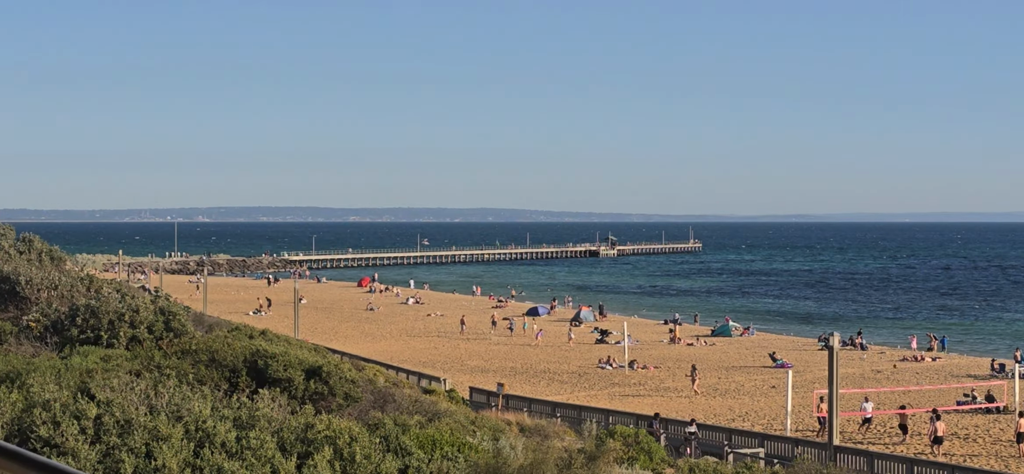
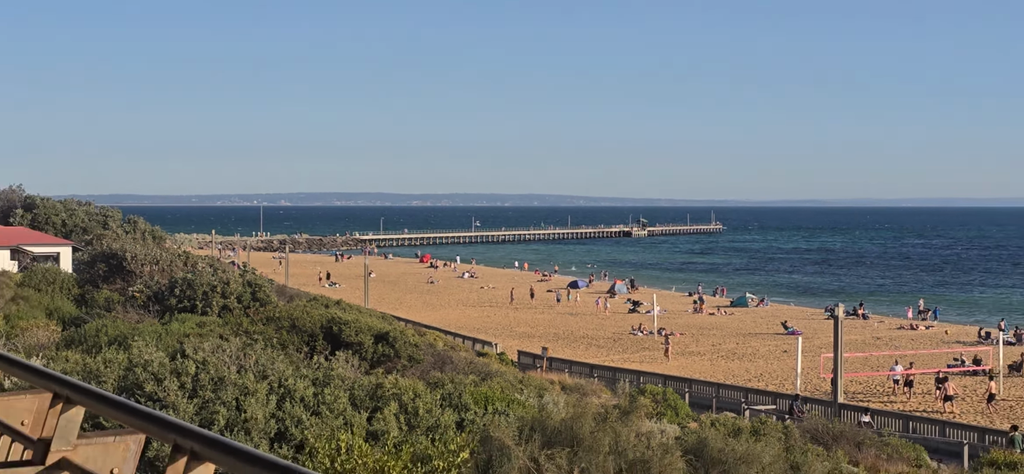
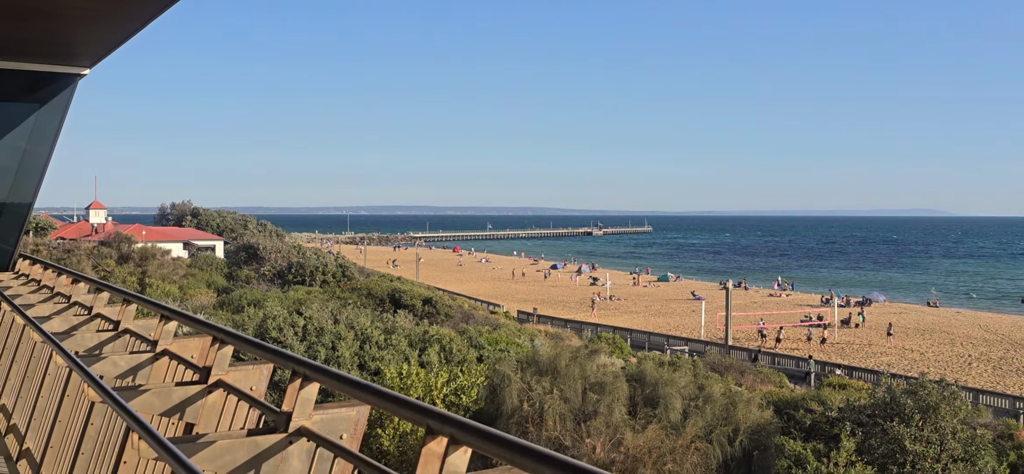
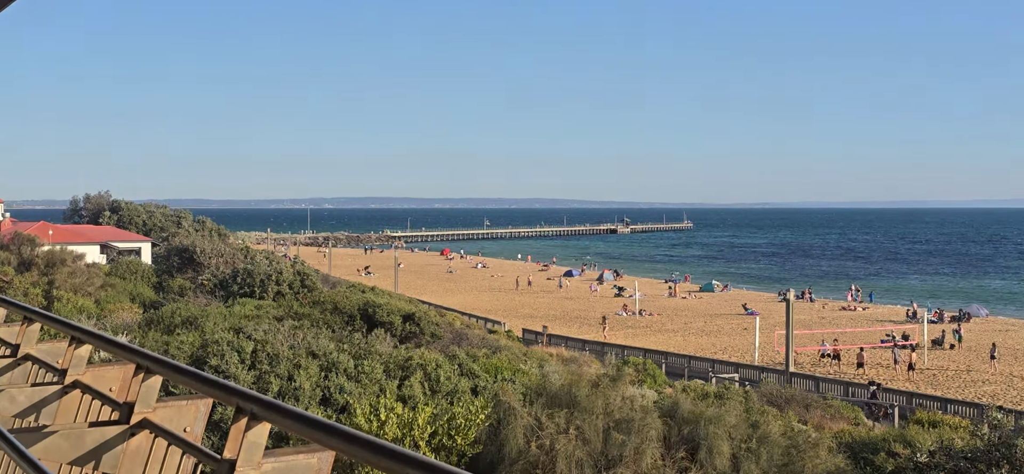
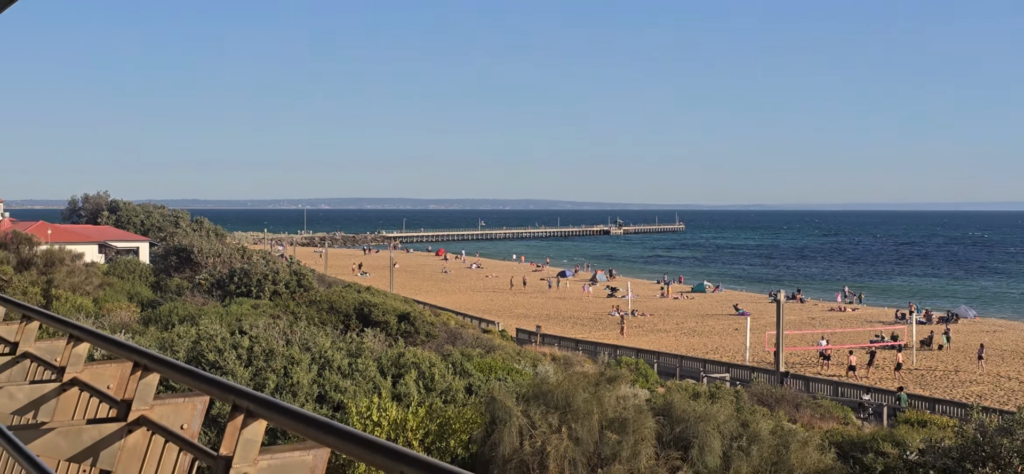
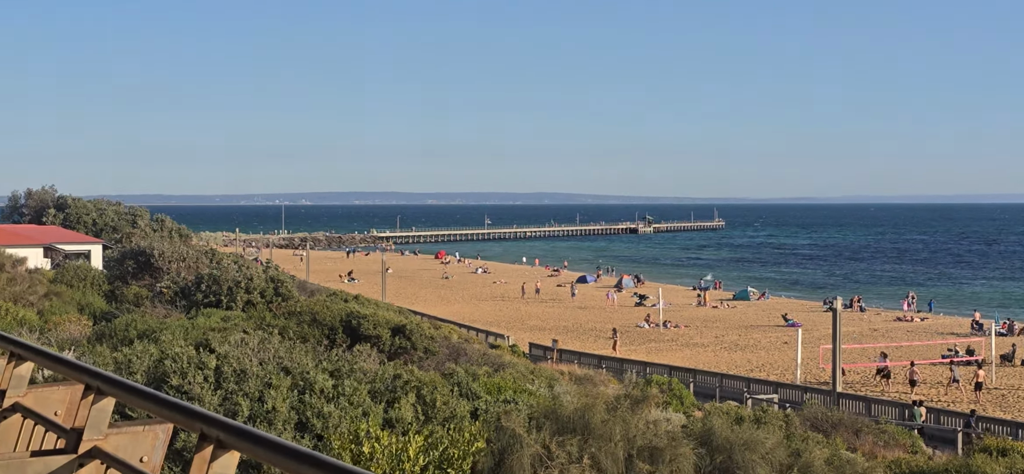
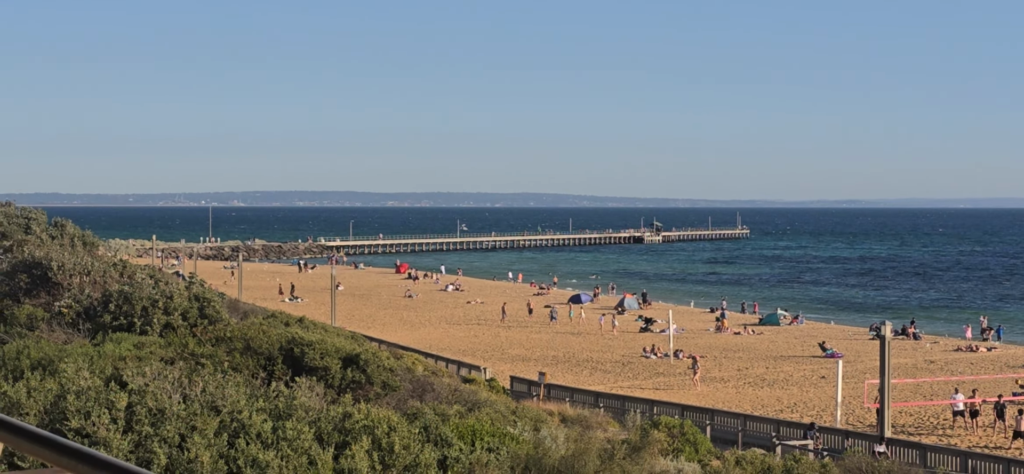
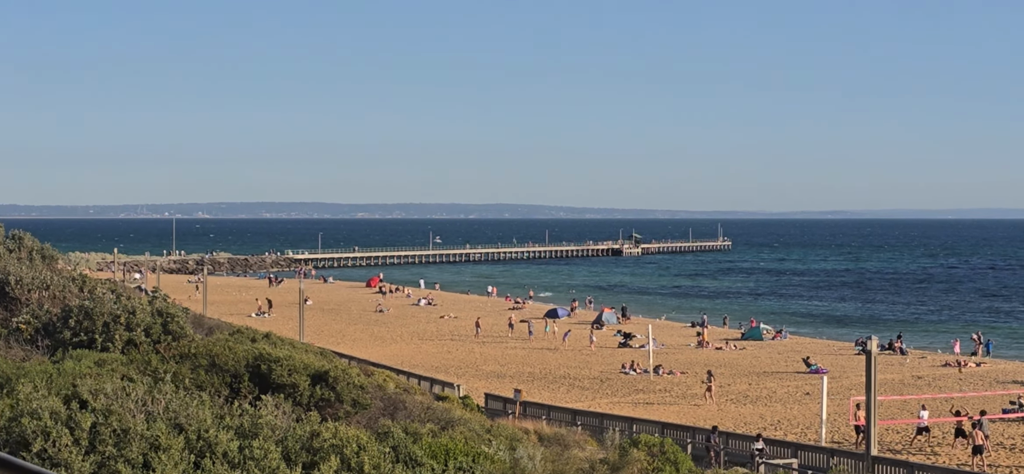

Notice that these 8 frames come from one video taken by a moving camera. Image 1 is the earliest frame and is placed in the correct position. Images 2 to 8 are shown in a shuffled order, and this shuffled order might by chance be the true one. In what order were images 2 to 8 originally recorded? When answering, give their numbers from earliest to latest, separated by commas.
8, 7, 2, 5, 3, 4, 6
